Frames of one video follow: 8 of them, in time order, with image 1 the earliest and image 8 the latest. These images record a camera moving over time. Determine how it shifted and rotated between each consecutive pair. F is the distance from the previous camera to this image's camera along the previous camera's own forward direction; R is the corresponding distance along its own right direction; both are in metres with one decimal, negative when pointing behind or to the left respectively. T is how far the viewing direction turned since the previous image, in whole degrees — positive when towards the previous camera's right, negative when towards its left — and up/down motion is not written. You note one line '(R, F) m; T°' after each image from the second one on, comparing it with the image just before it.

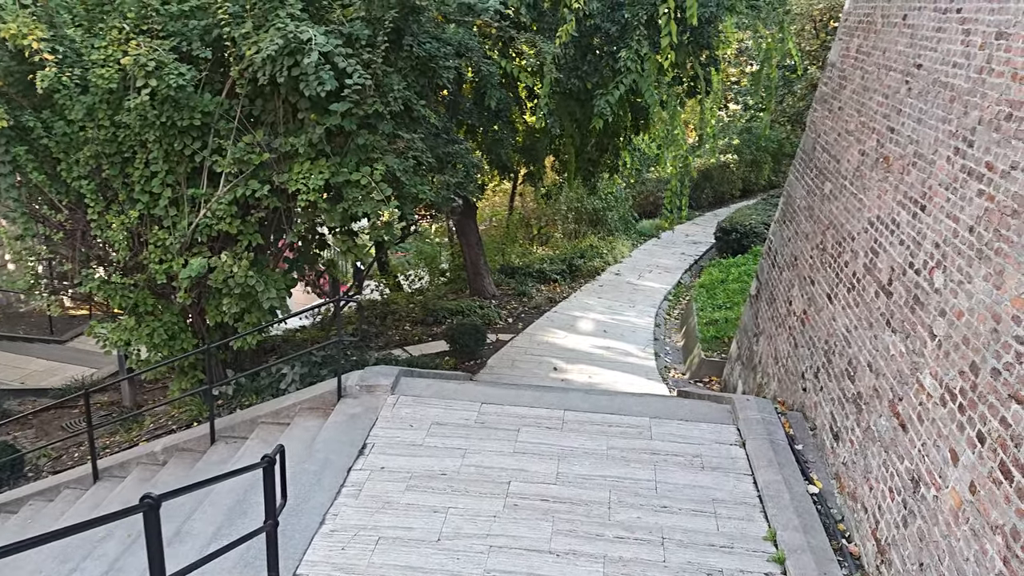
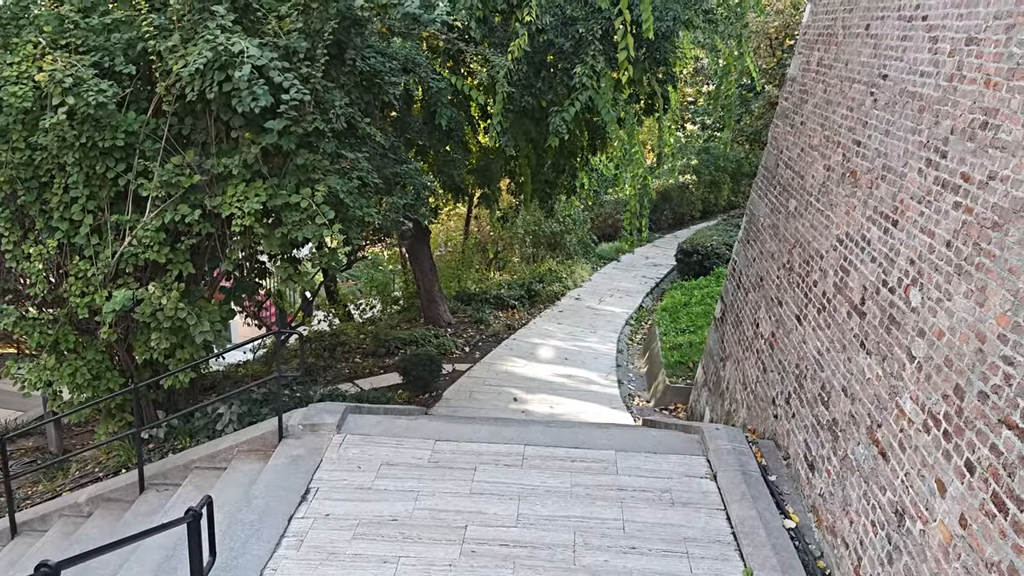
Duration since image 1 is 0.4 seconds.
(0.0, +0.3) m; +3°
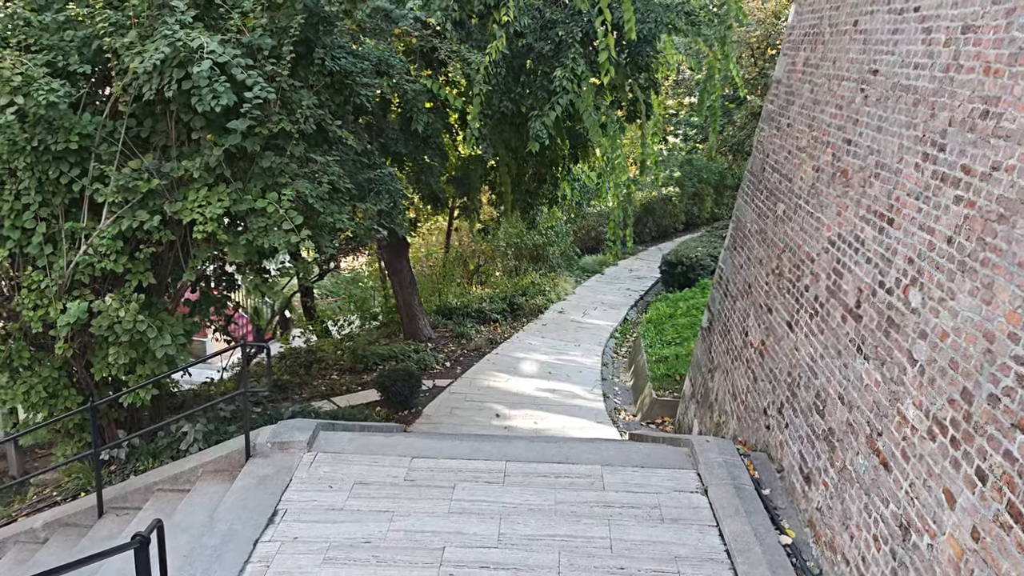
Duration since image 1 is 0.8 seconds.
(0.0, +0.2) m; +1°
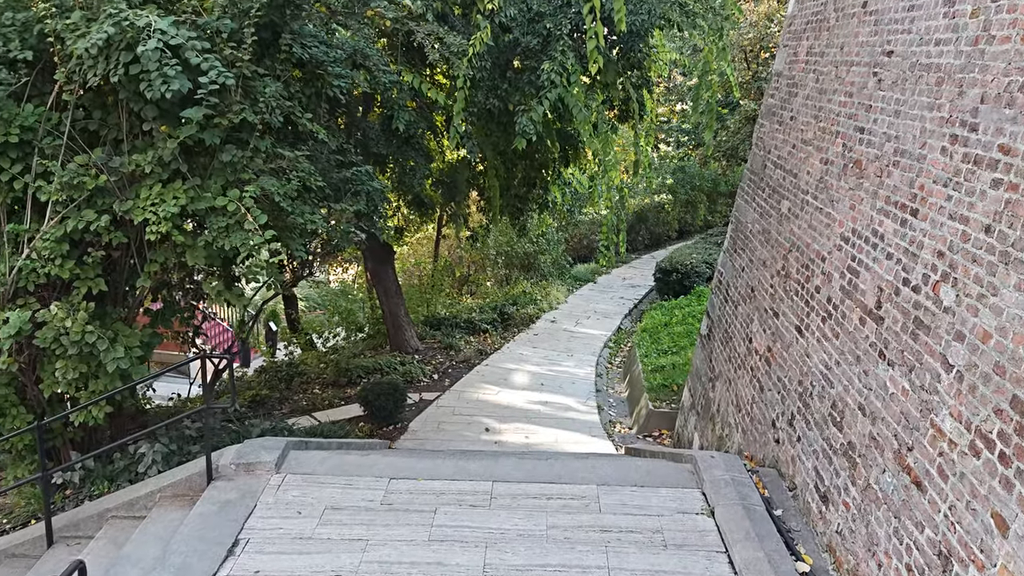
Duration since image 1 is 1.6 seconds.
(0.0, +0.3) m; +1°
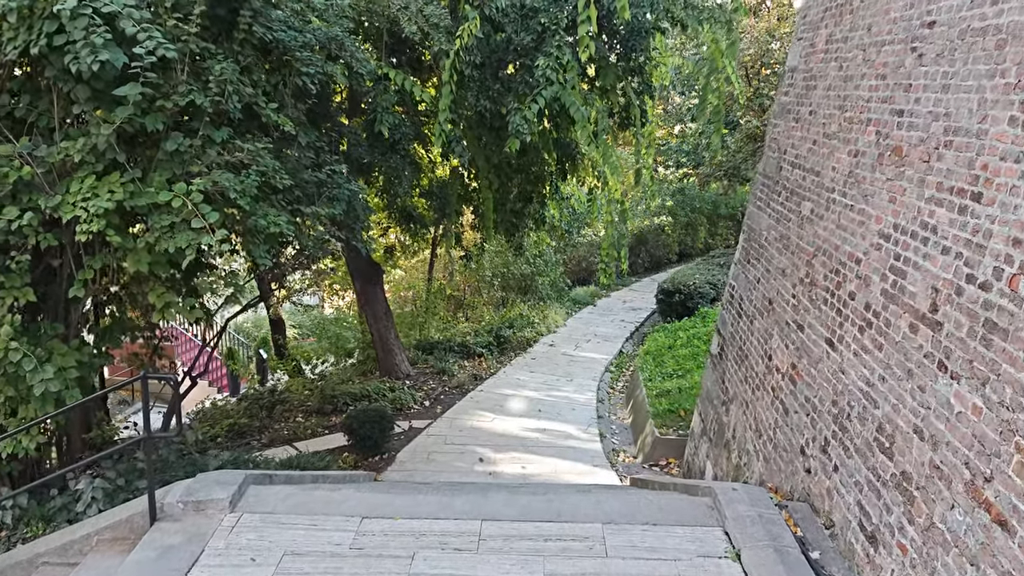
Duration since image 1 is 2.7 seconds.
(0.0, +0.5) m; 0°
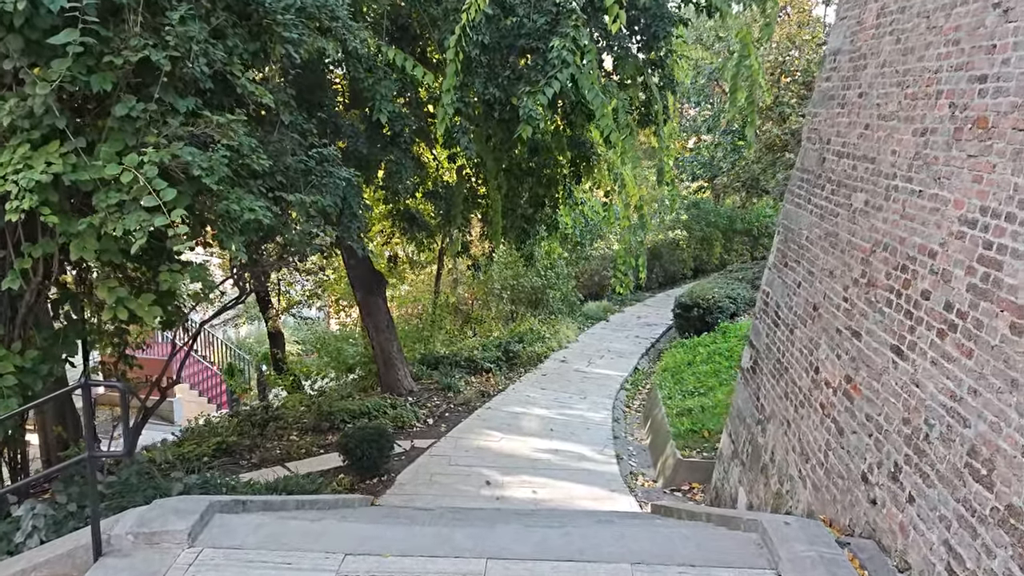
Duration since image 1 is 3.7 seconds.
(0.0, +0.5) m; -1°
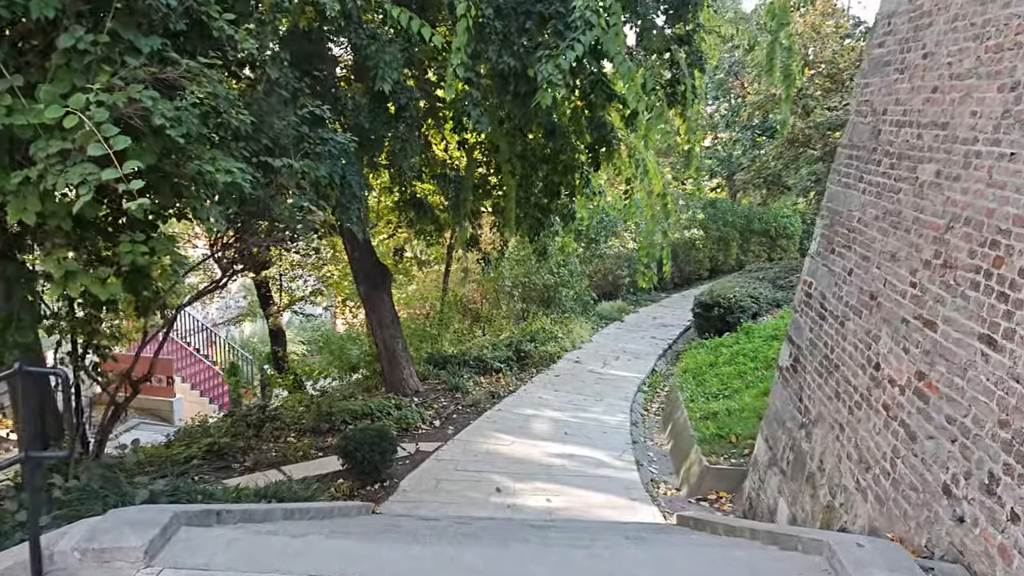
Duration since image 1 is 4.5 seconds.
(0.0, +0.4) m; -1°
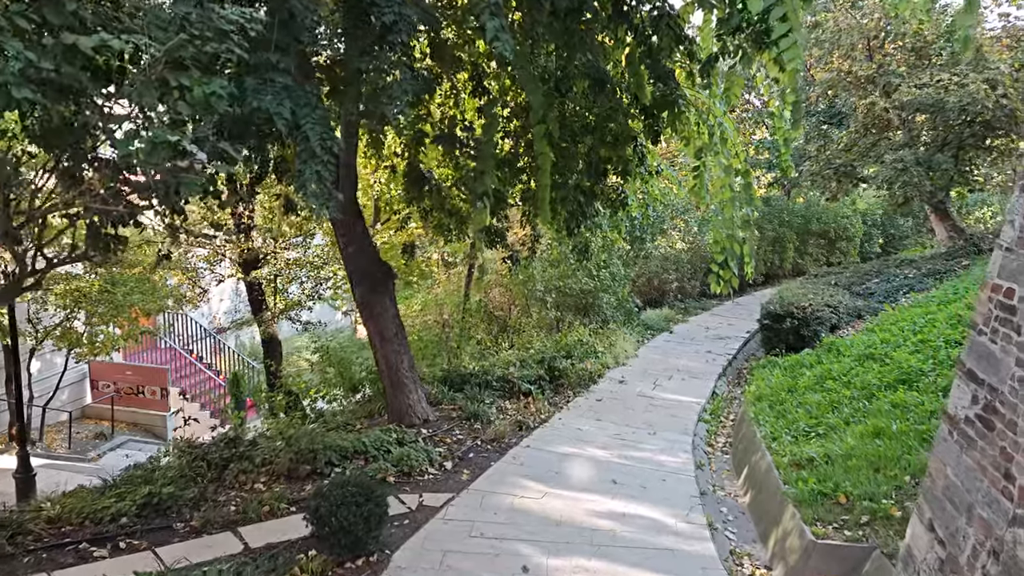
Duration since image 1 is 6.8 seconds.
(0.0, +1.5) m; -2°
